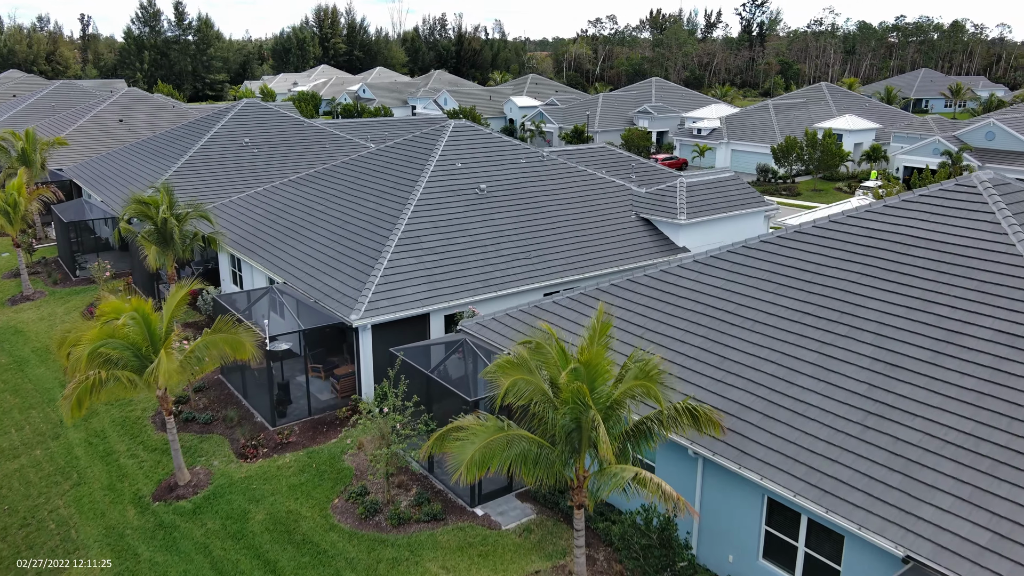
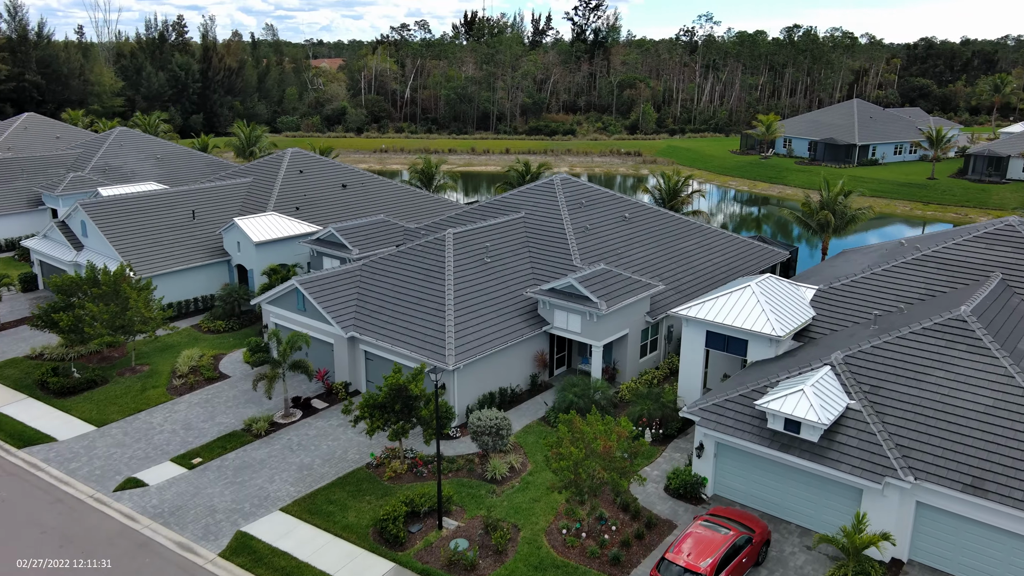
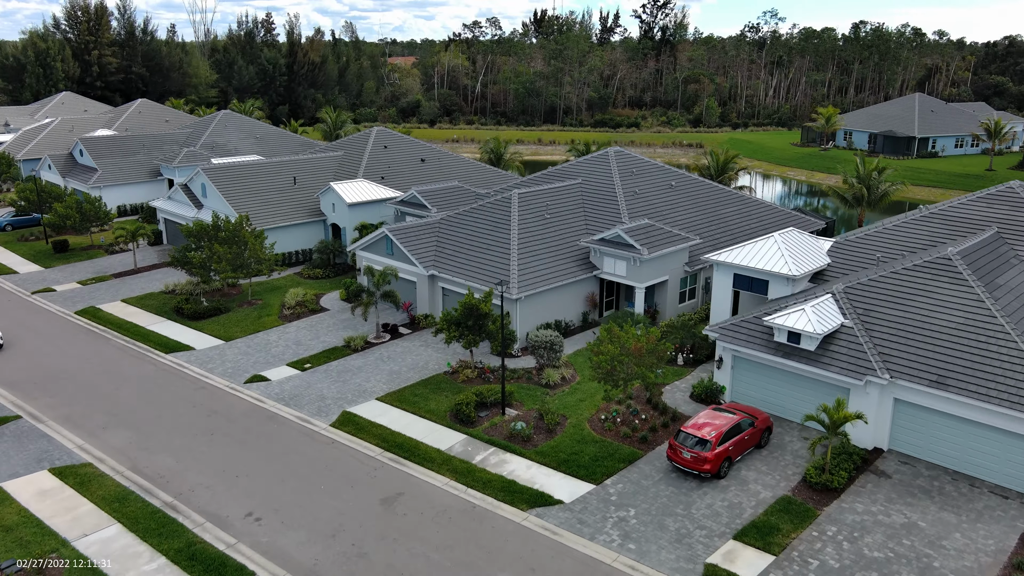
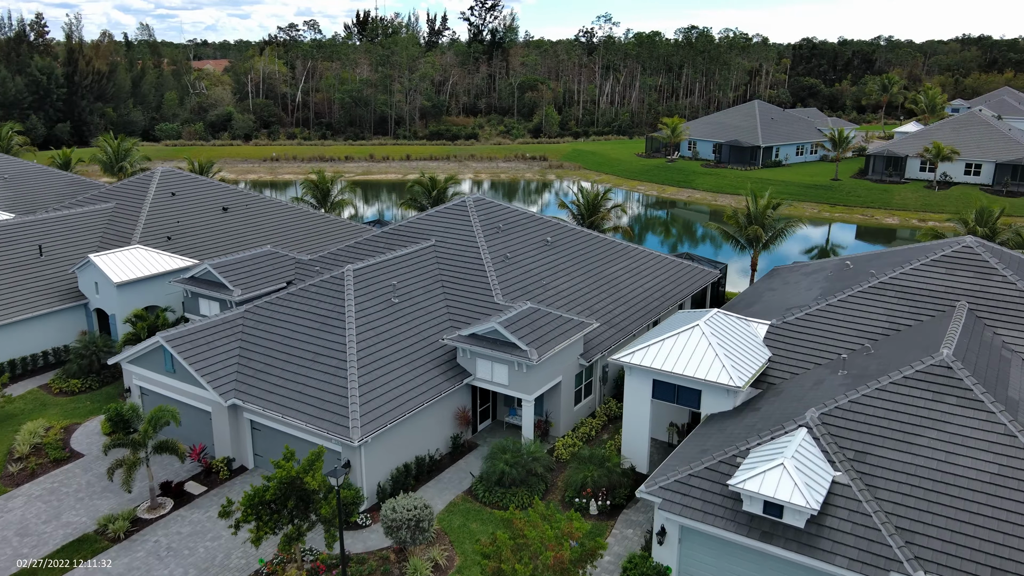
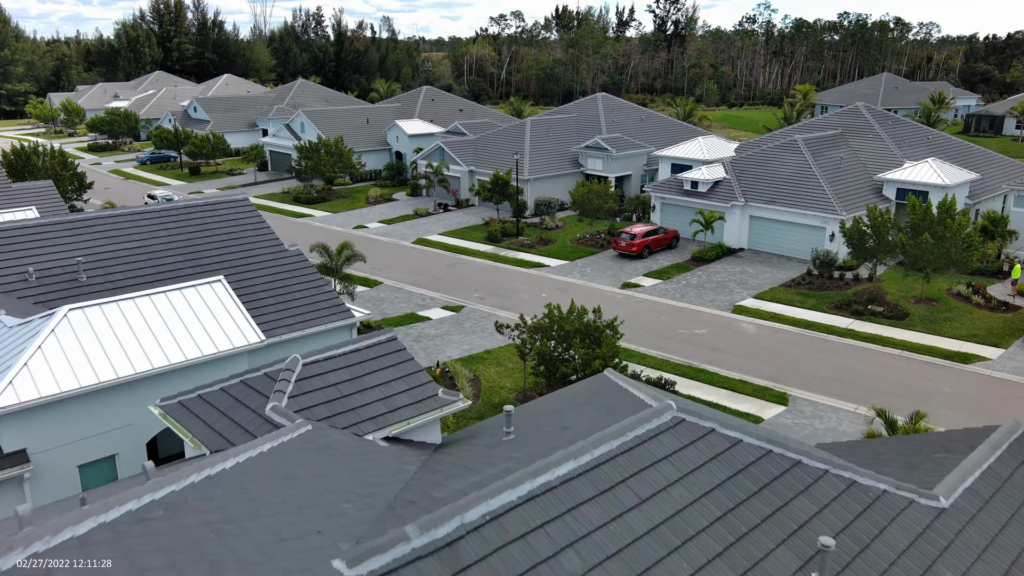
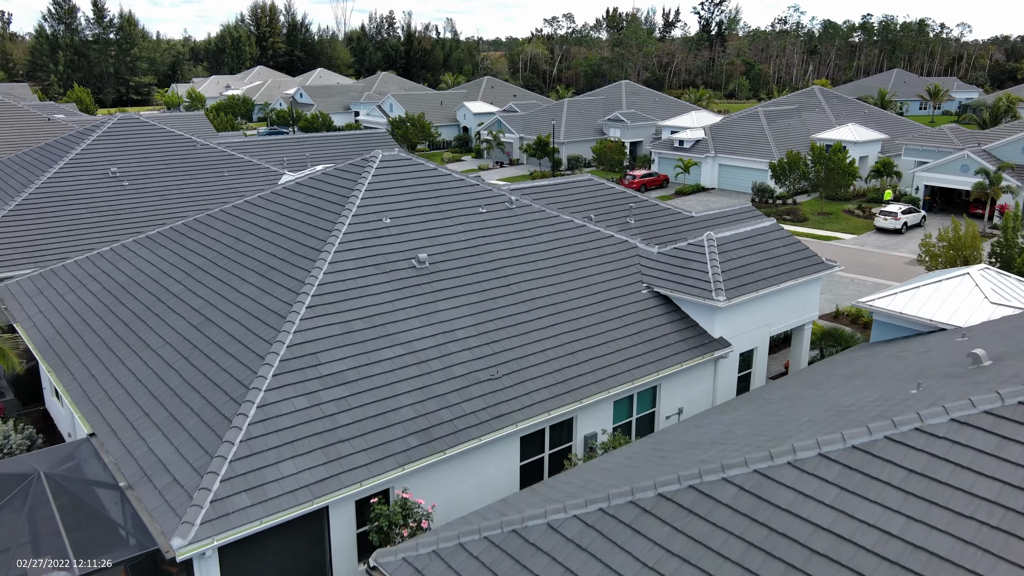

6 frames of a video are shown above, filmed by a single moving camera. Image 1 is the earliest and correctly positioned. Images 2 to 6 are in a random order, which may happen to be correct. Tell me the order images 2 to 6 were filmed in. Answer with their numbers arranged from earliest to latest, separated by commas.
6, 5, 3, 2, 4
